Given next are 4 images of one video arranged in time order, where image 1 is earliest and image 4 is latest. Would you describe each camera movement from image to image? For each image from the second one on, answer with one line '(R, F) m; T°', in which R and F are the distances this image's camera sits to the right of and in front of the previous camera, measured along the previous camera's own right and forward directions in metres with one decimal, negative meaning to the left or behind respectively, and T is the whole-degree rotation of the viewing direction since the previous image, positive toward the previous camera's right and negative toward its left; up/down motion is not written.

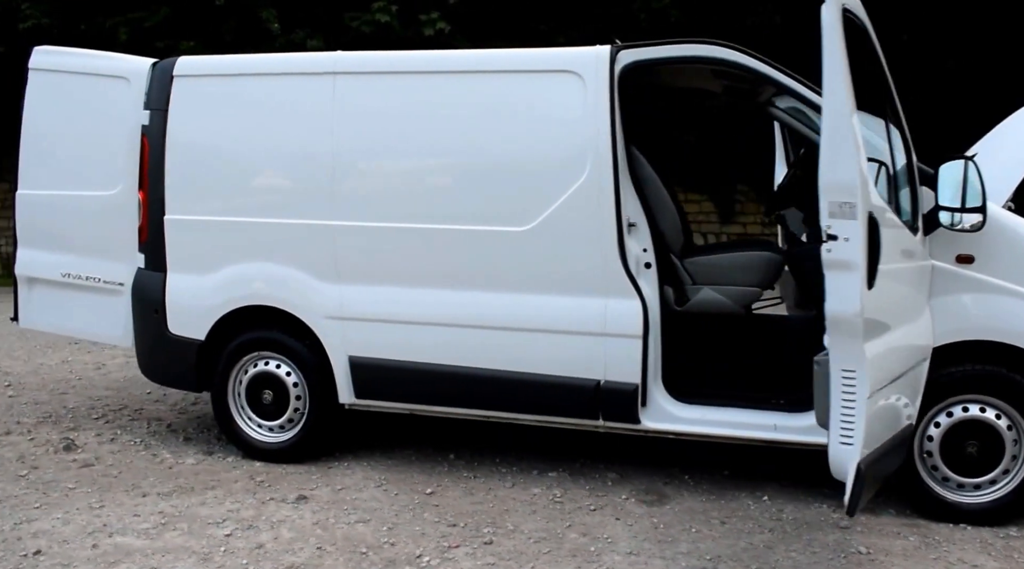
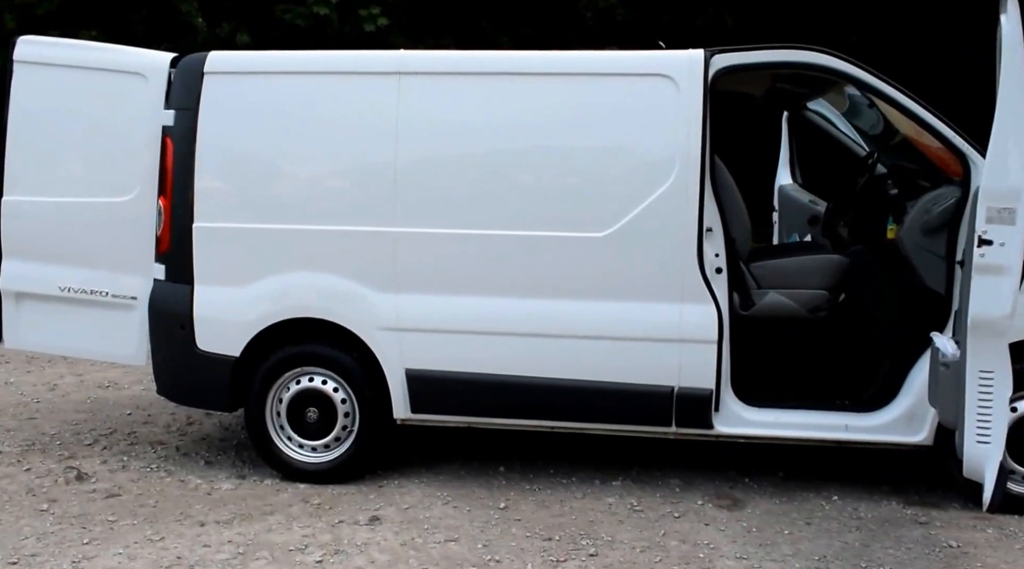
(-0.9, +0.1) m; +8°
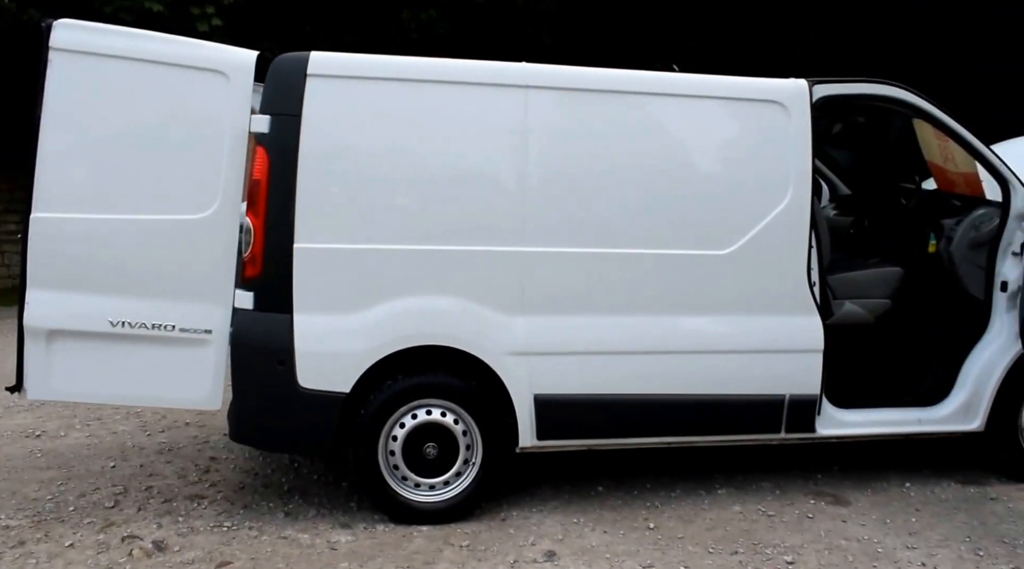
(-1.8, +0.4) m; +18°
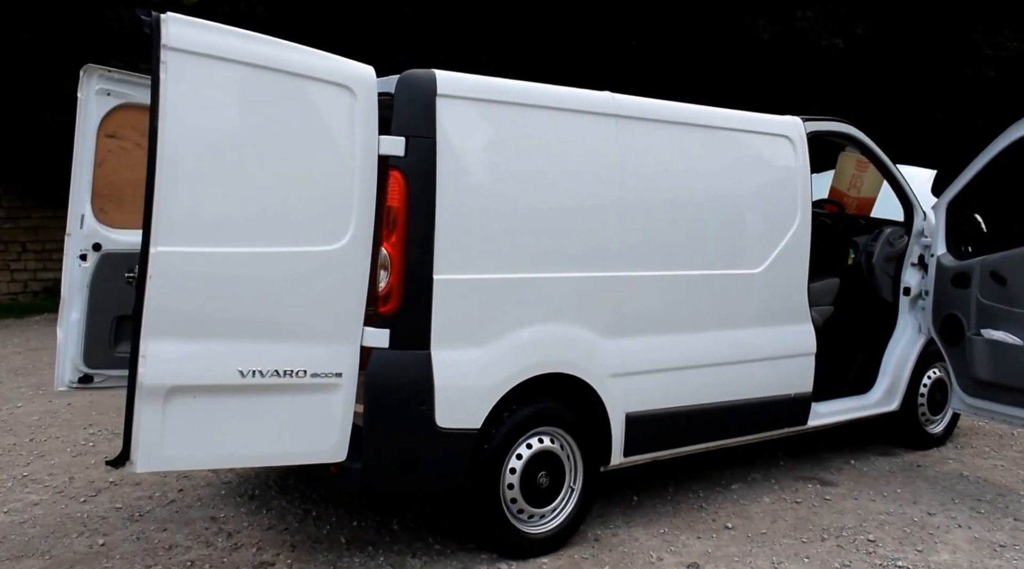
(-2.0, +0.4) m; +24°
